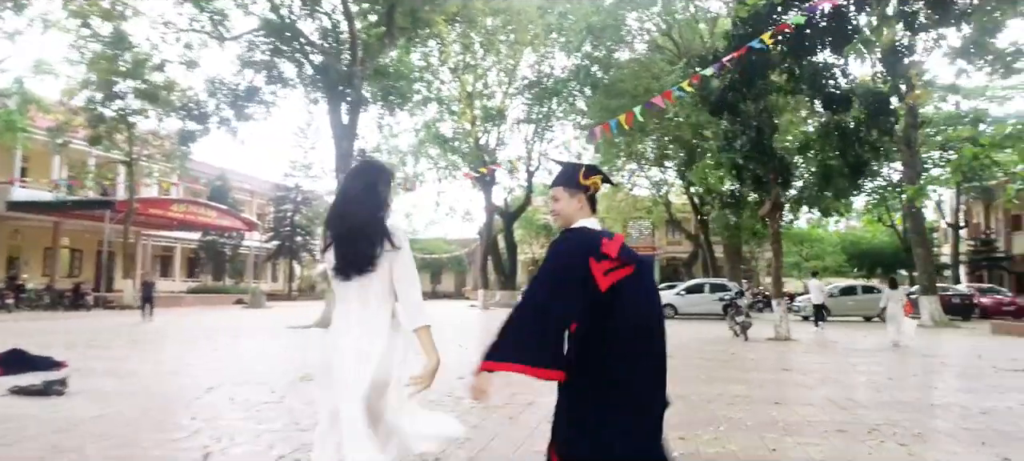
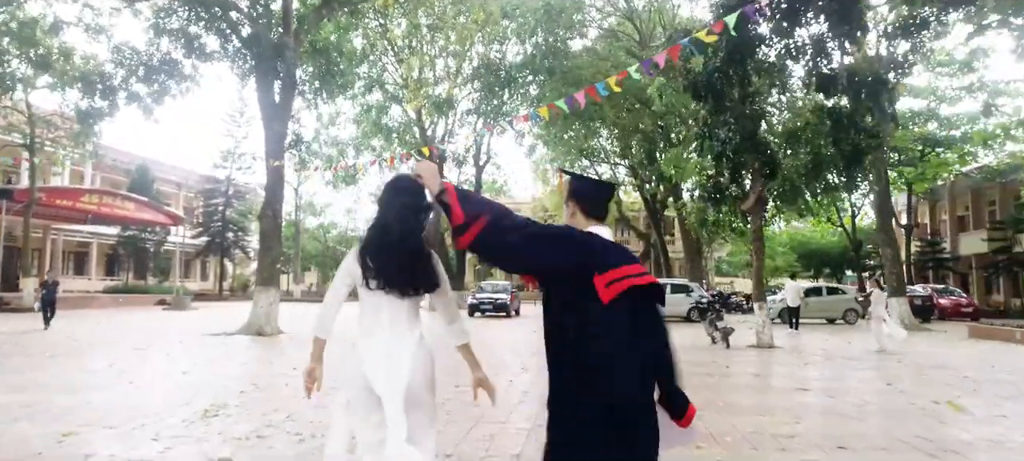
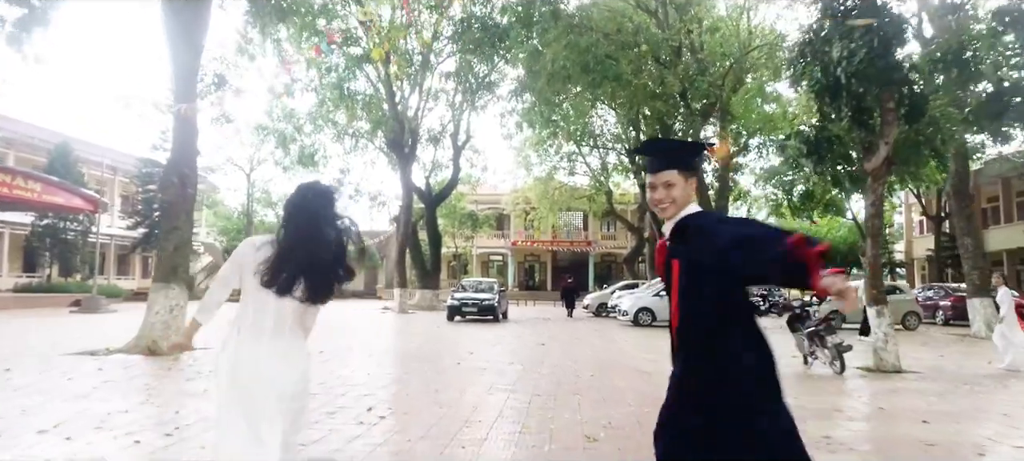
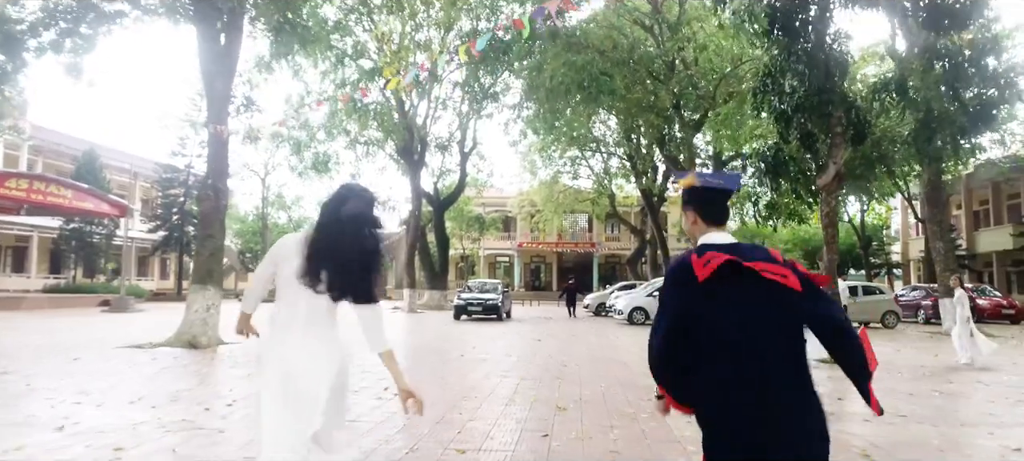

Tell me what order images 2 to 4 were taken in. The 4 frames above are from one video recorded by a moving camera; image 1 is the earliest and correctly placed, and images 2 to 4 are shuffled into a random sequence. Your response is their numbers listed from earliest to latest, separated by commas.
2, 4, 3
